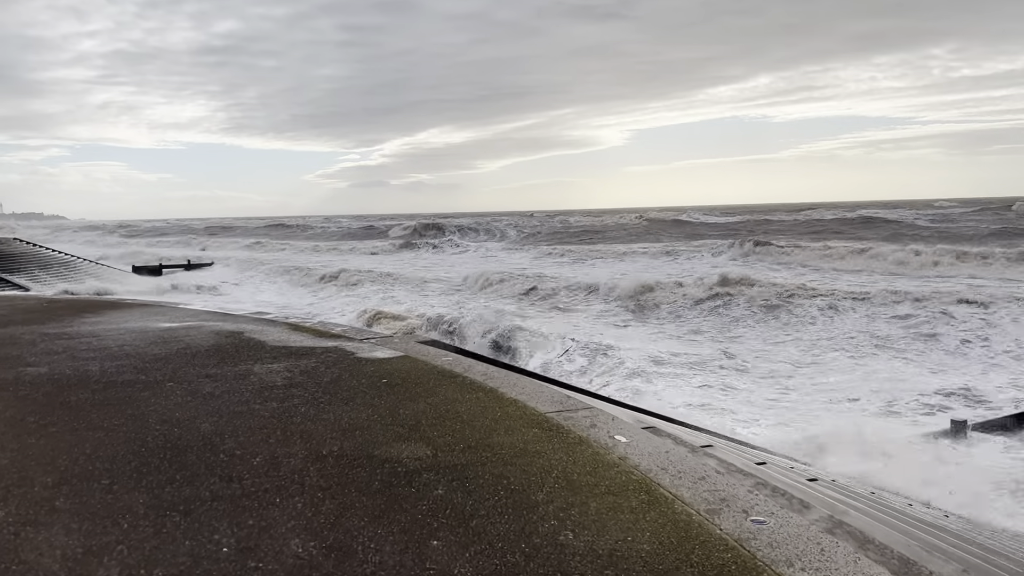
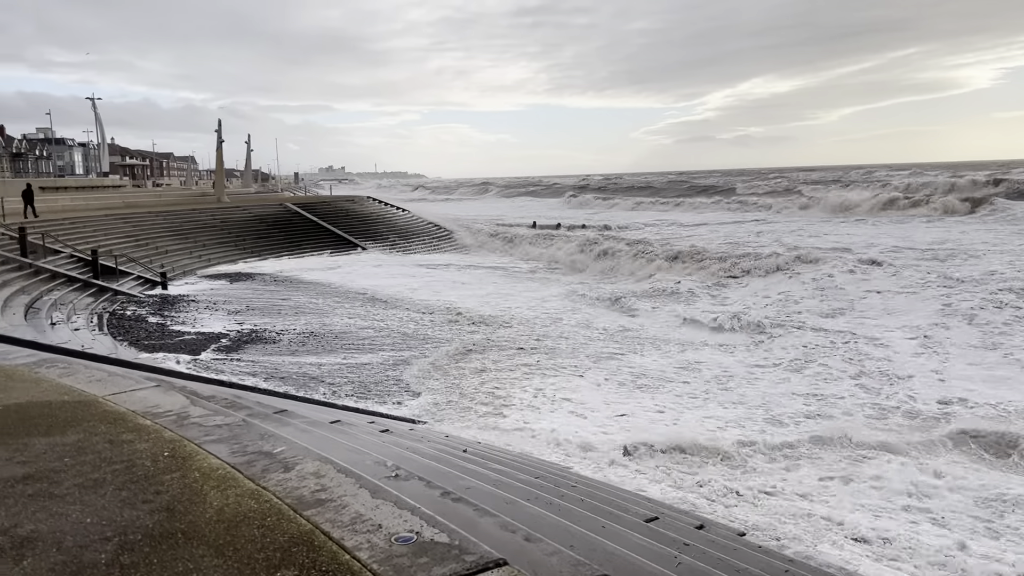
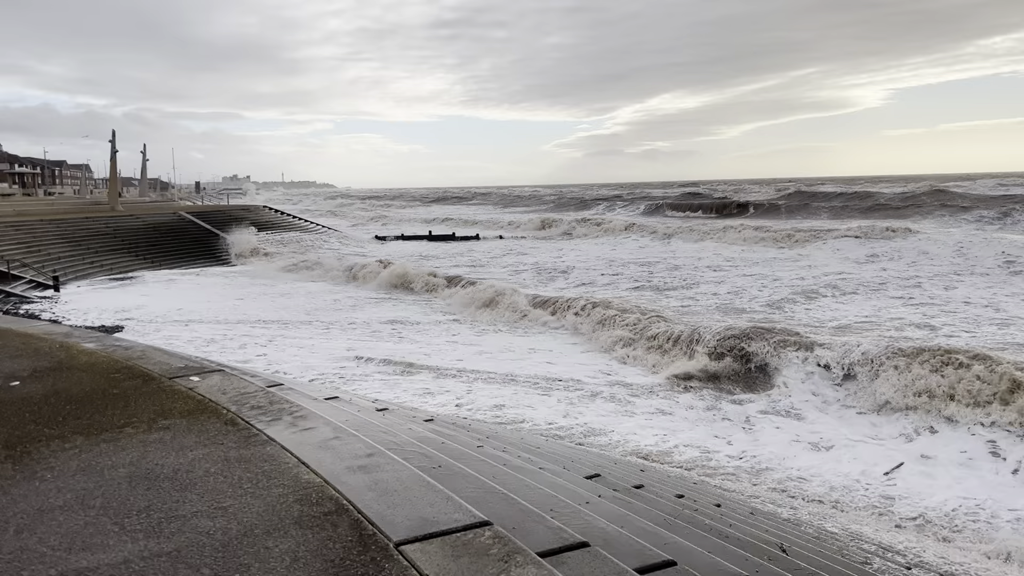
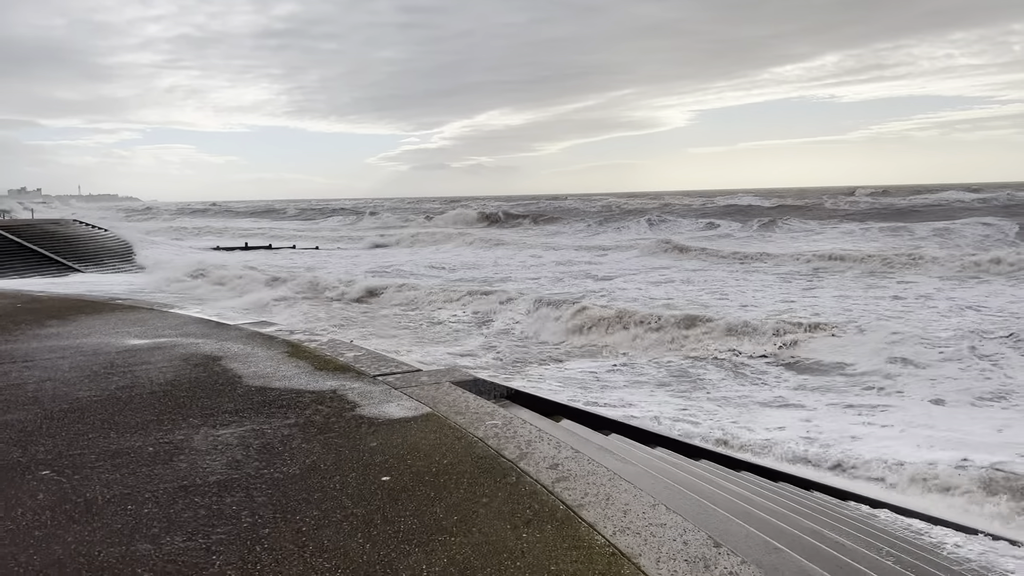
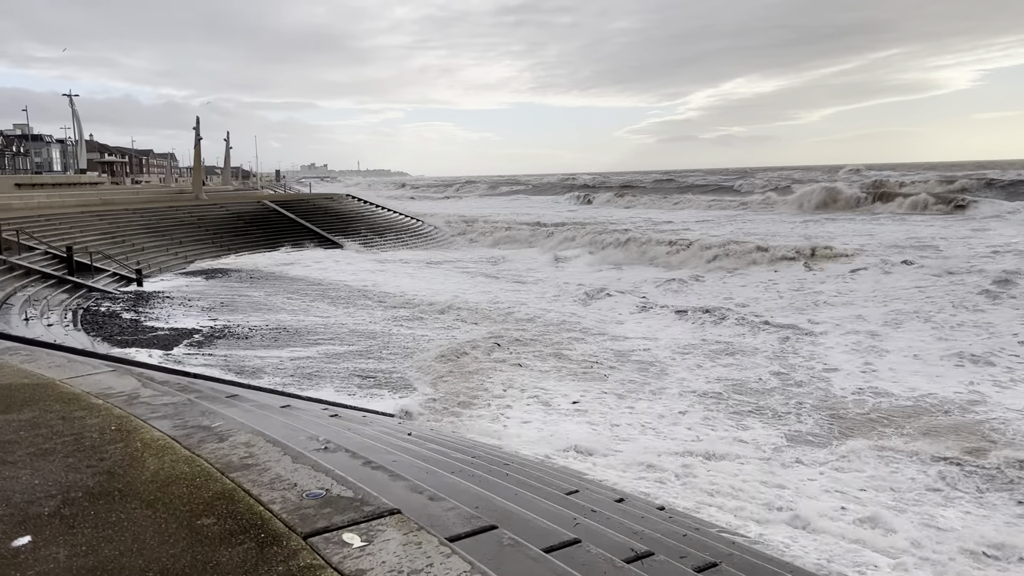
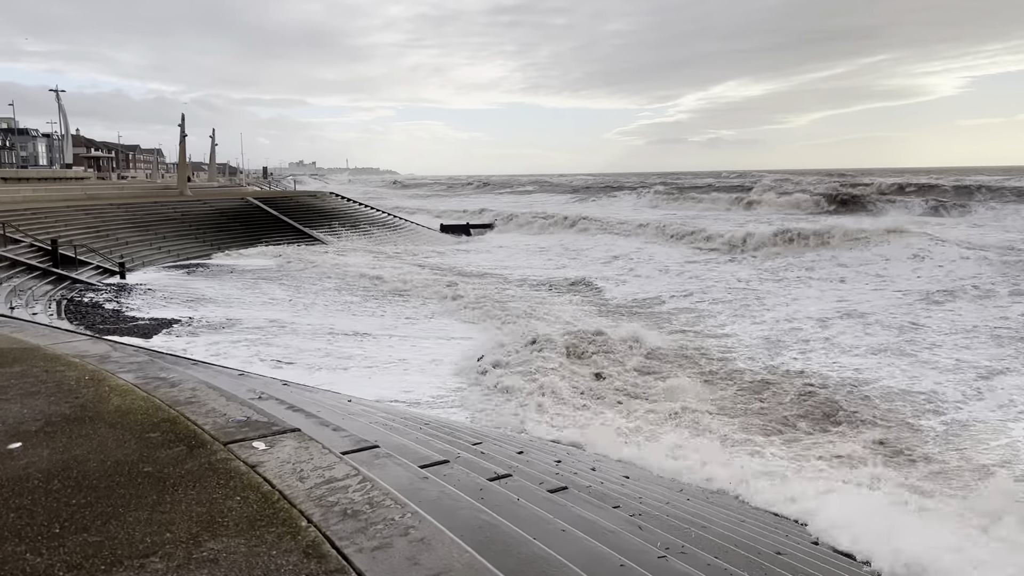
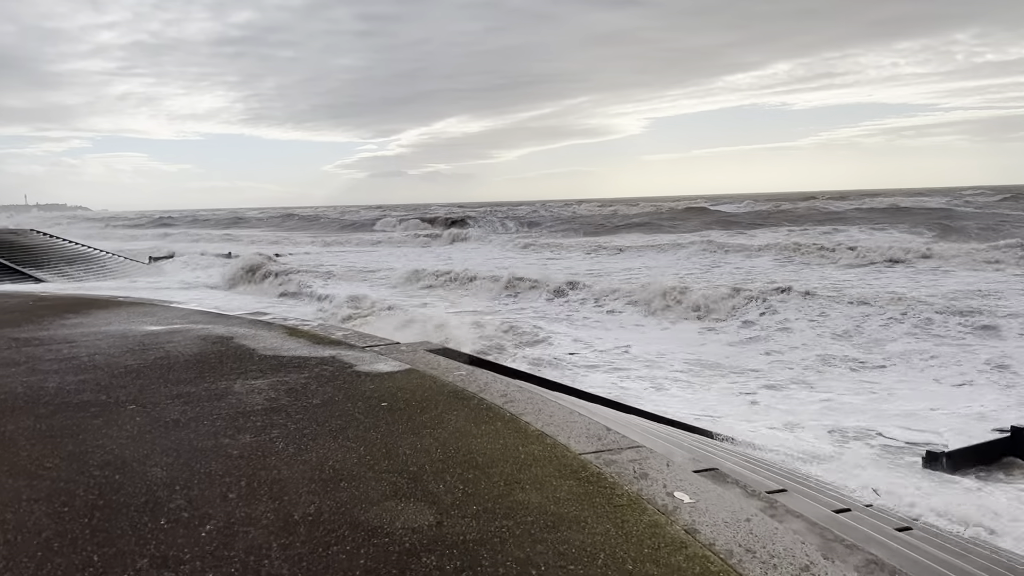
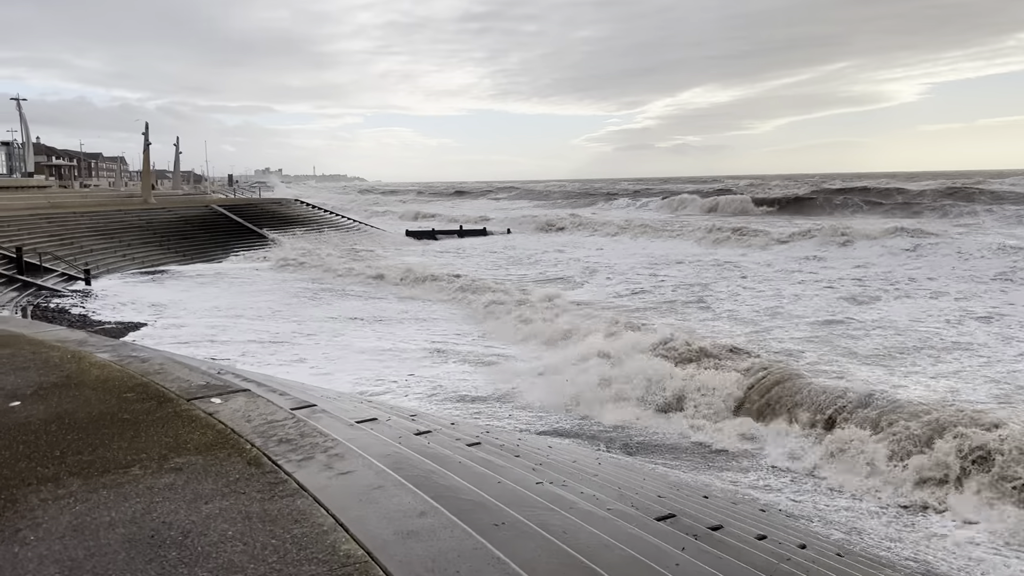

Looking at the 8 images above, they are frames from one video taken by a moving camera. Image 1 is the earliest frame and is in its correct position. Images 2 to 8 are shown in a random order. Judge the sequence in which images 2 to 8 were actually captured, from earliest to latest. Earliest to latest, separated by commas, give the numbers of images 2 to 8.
7, 4, 3, 8, 6, 5, 2
